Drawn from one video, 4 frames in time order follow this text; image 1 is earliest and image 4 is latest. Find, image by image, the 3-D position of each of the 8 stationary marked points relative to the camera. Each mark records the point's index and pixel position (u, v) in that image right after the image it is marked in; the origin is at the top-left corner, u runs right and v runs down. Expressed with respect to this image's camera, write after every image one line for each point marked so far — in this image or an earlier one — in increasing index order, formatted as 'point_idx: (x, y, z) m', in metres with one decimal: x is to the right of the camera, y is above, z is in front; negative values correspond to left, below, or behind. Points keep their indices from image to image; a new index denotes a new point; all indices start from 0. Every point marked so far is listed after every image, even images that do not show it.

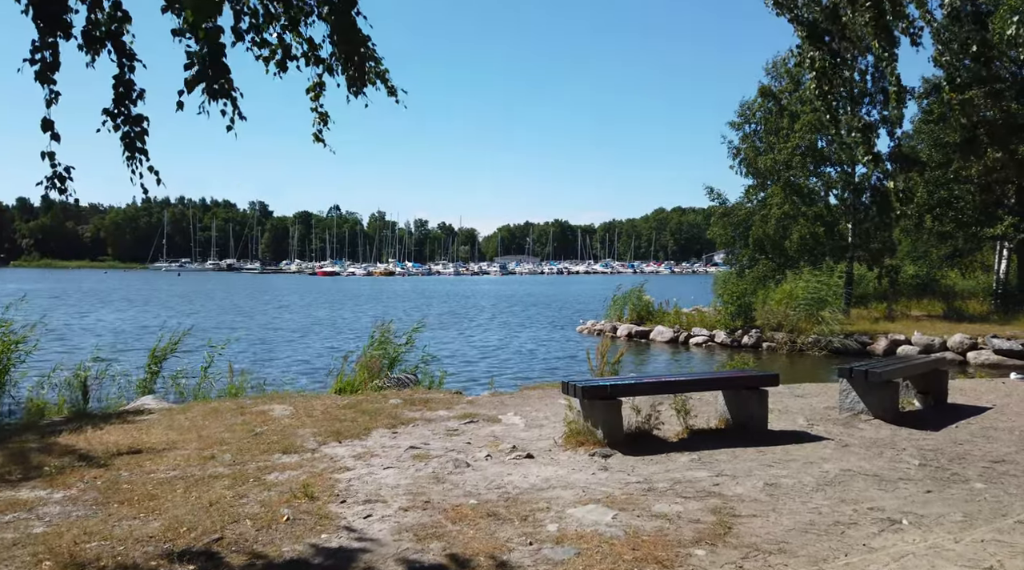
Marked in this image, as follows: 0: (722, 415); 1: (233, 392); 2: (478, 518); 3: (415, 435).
0: (+2.0, -1.3, +7.5) m
1: (-4.0, -1.5, +11.3) m
2: (-0.2, -1.4, +4.6) m
3: (-0.9, -1.3, +6.9) m
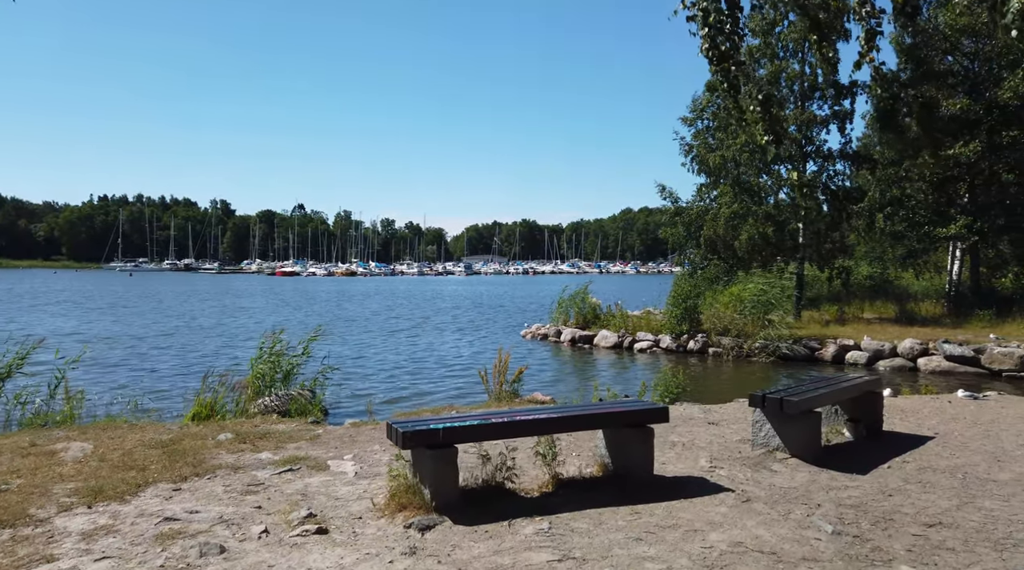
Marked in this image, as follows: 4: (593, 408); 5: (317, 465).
0: (+0.7, -1.4, +6.0) m
1: (-5.5, -1.6, +9.5) m
2: (-1.4, -1.5, +3.0) m
3: (-2.2, -1.4, +5.3) m
4: (+0.6, -0.9, +5.8) m
5: (-1.6, -1.4, +6.2) m
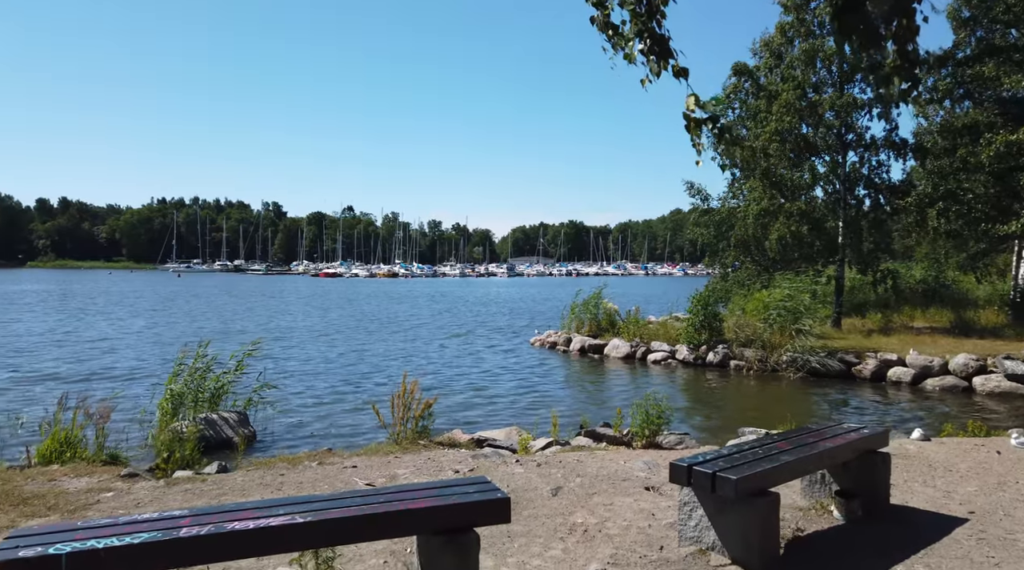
0: (-0.5, -1.4, +3.9) m
1: (-6.5, -1.7, +7.8) m
2: (-2.8, -1.6, +1.0) m
3: (-3.4, -1.5, +3.4) m
4: (-0.6, -1.0, +3.7) m
5: (-2.7, -1.5, +4.2) m
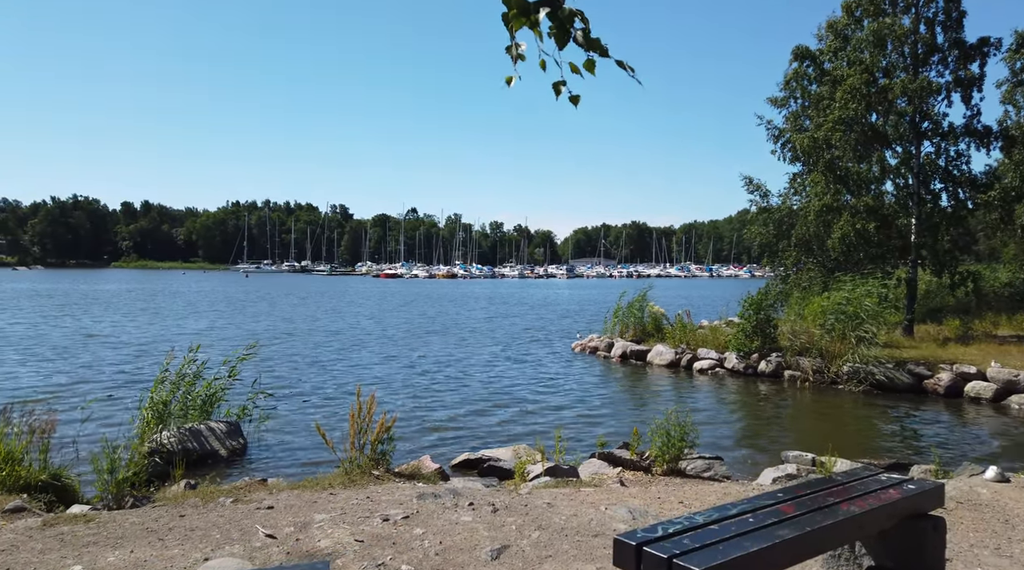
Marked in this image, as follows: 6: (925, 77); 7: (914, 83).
0: (-1.0, -1.5, +2.7) m
1: (-6.7, -1.7, +7.1) m
2: (-3.6, -1.5, 0.0) m
3: (-4.0, -1.5, +2.4) m
4: (-1.1, -1.0, +2.5) m
5: (-3.2, -1.5, +3.2) m
6: (+10.6, +5.3, +19.9) m
7: (+10.4, +5.2, +20.0) m
